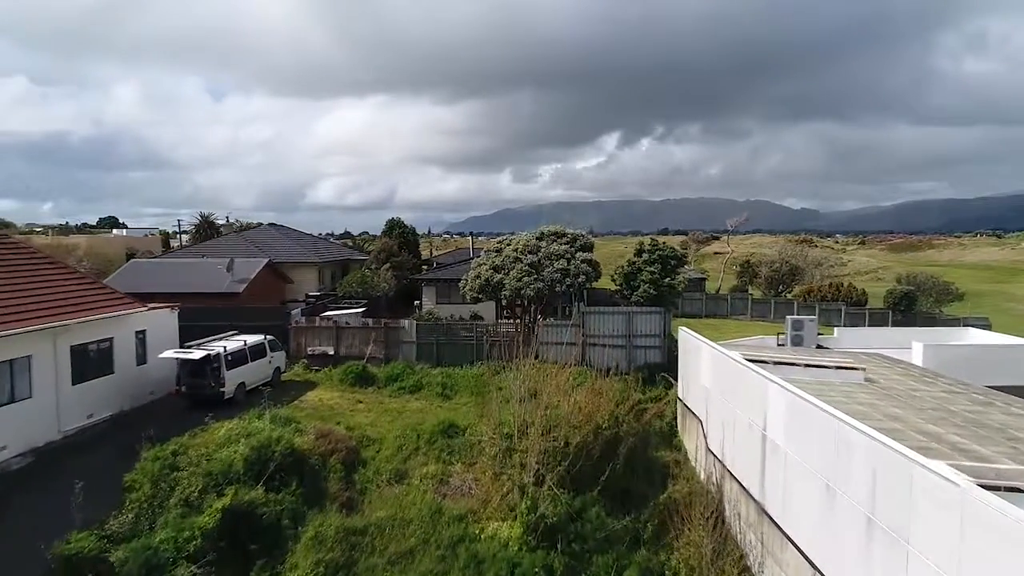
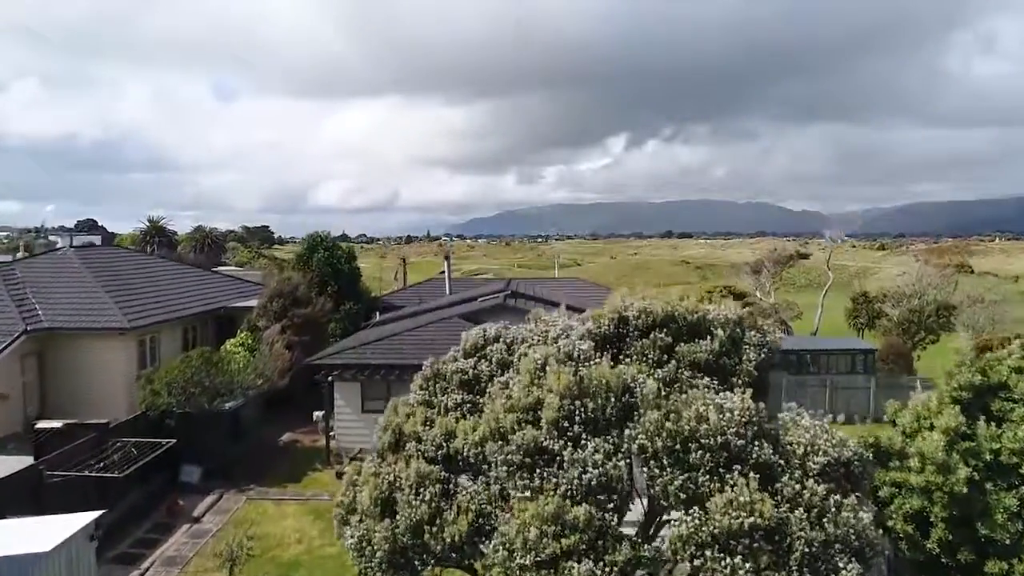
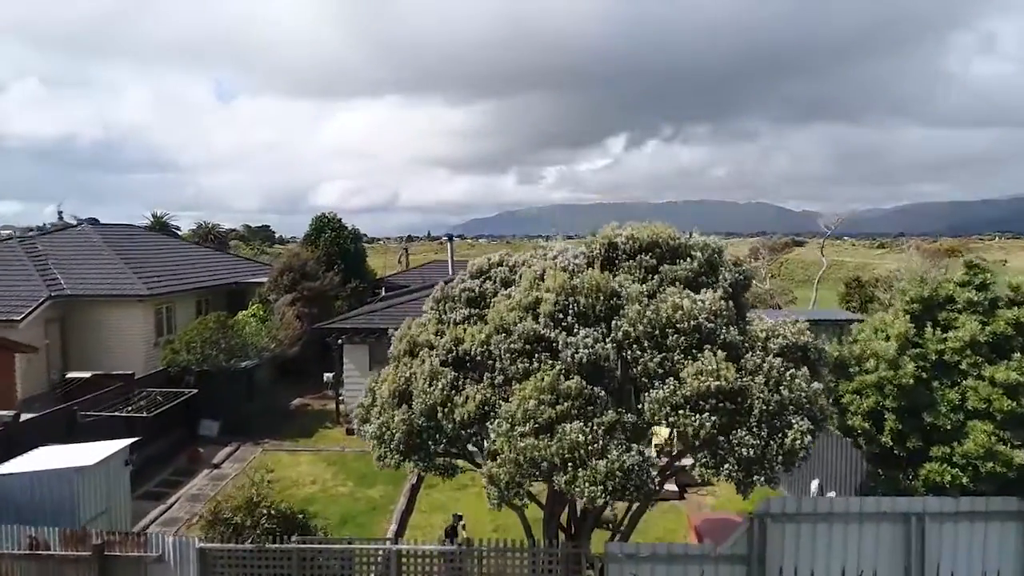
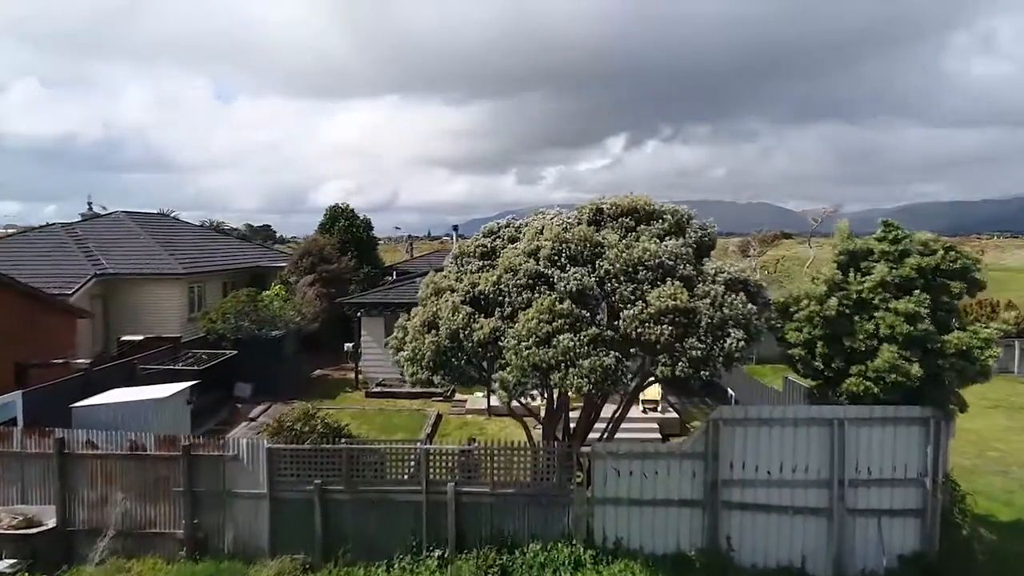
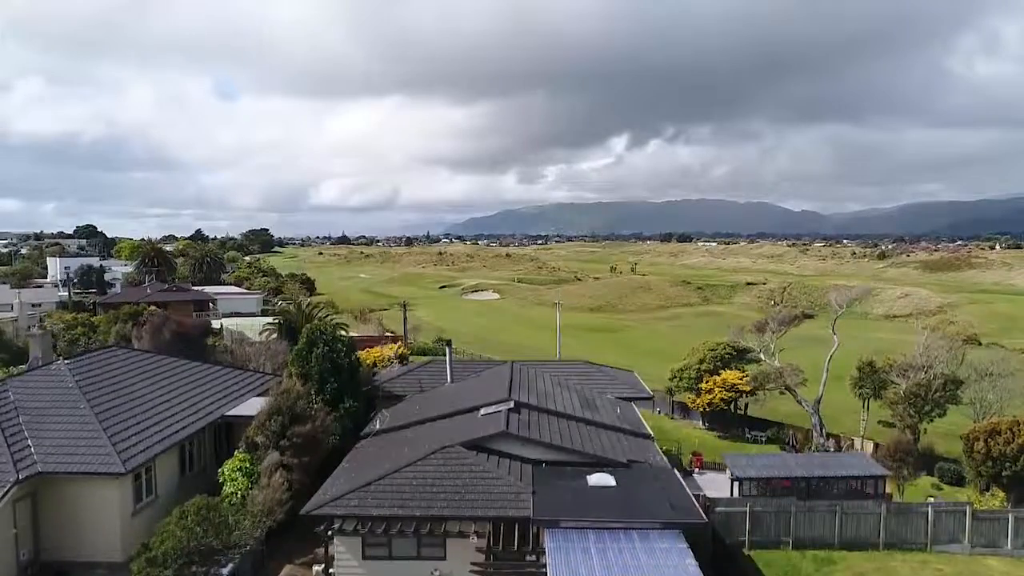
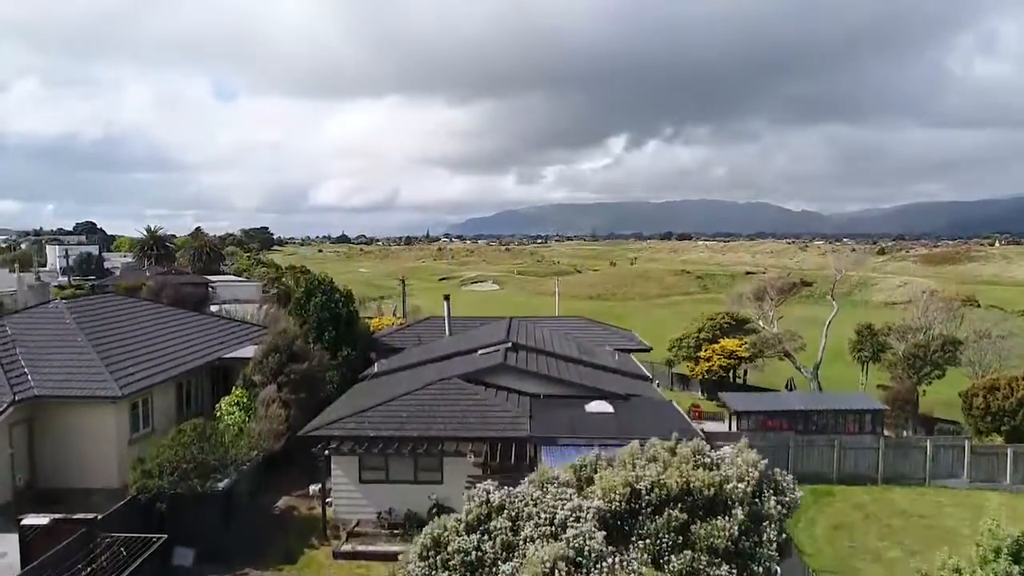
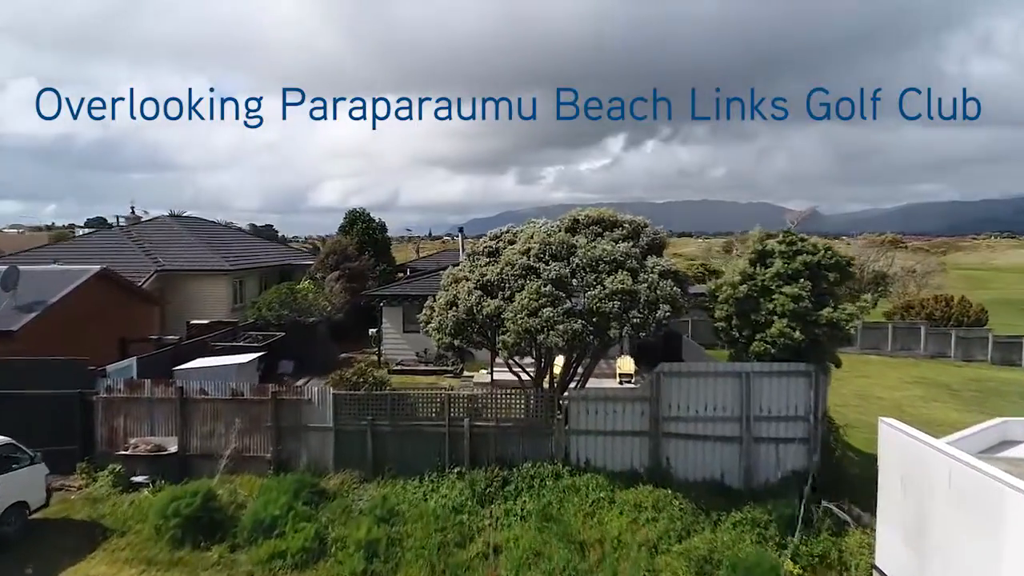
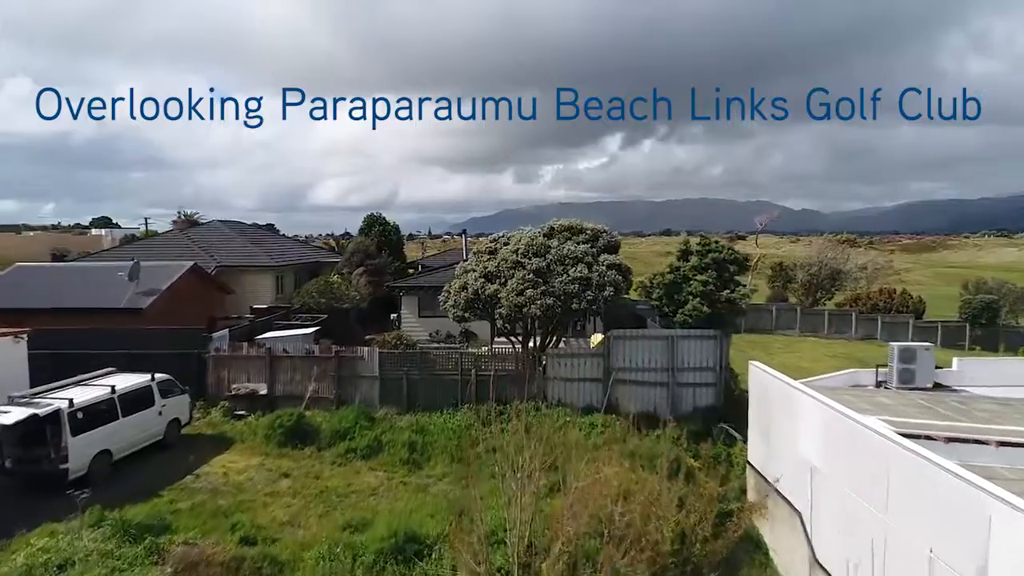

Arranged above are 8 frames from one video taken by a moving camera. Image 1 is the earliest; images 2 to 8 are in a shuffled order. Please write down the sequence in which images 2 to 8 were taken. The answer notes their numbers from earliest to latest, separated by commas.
8, 7, 4, 3, 2, 6, 5
